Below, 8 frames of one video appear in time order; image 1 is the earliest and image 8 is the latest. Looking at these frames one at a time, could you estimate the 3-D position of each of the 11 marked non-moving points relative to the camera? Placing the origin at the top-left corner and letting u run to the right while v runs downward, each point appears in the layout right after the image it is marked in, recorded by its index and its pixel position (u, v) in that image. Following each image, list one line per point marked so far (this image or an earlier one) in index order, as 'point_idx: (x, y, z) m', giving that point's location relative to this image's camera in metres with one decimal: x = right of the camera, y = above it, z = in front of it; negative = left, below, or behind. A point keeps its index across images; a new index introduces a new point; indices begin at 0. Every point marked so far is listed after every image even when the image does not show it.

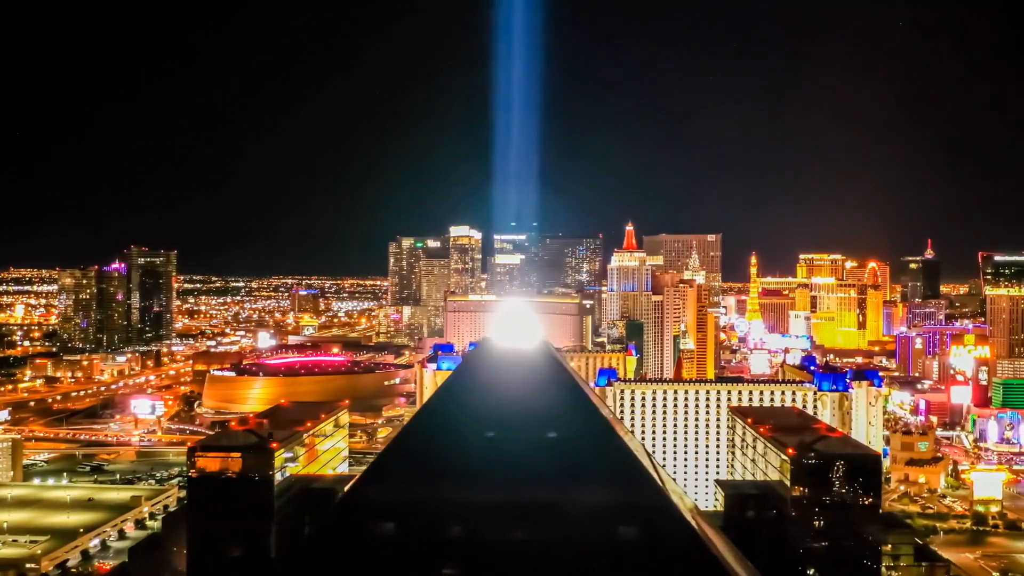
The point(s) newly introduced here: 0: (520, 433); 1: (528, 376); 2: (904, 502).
0: (+0.1, -0.8, +4.5) m
1: (+0.1, -0.6, +4.8) m
2: (+8.8, -4.8, +17.7) m
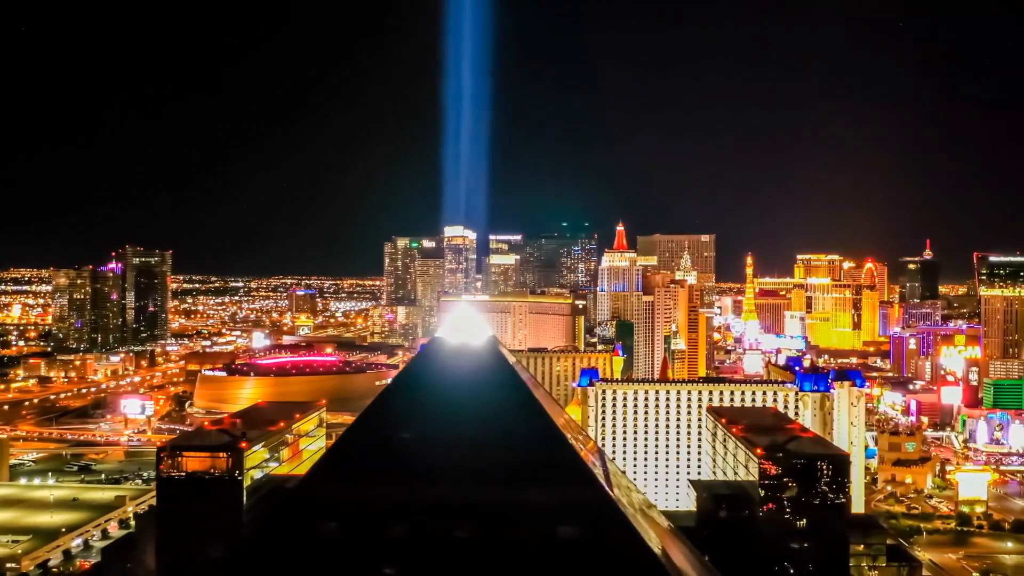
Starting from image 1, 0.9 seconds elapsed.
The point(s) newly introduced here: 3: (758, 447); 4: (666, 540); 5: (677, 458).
0: (-0.2, -0.8, +4.5) m
1: (-0.2, -0.6, +4.8) m
2: (+8.5, -4.8, +17.7) m
3: (+3.9, -2.6, +12.8) m
4: (+0.9, -1.4, +4.4) m
5: (+3.5, -3.8, +17.4) m
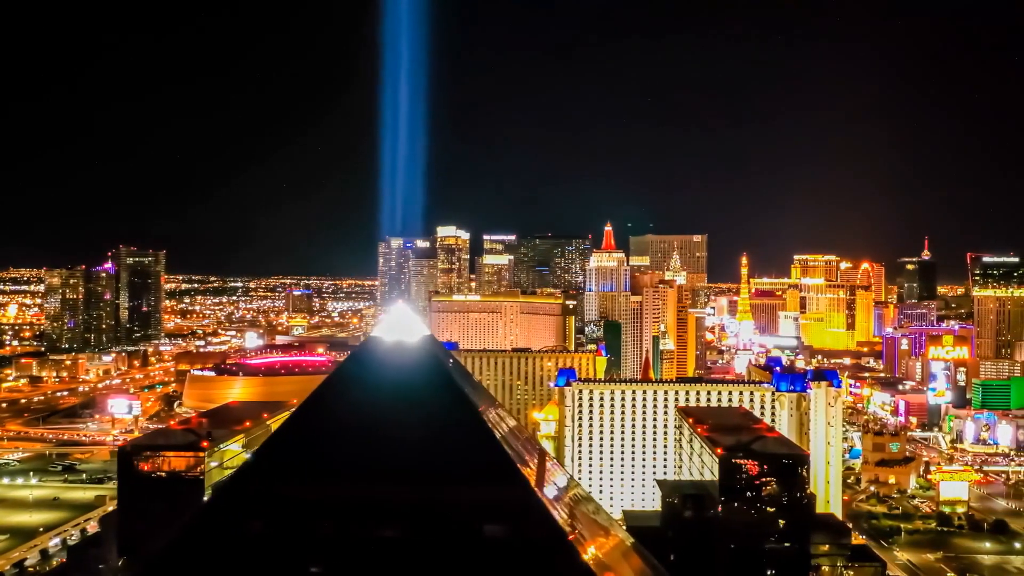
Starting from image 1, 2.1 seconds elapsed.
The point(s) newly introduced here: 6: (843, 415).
0: (-0.5, -0.8, +4.5) m
1: (-0.6, -0.6, +4.8) m
2: (+8.1, -4.8, +17.7) m
3: (+3.5, -2.6, +12.8) m
4: (+0.5, -1.4, +4.4) m
5: (+3.1, -3.8, +17.4) m
6: (+6.8, -2.7, +16.9) m
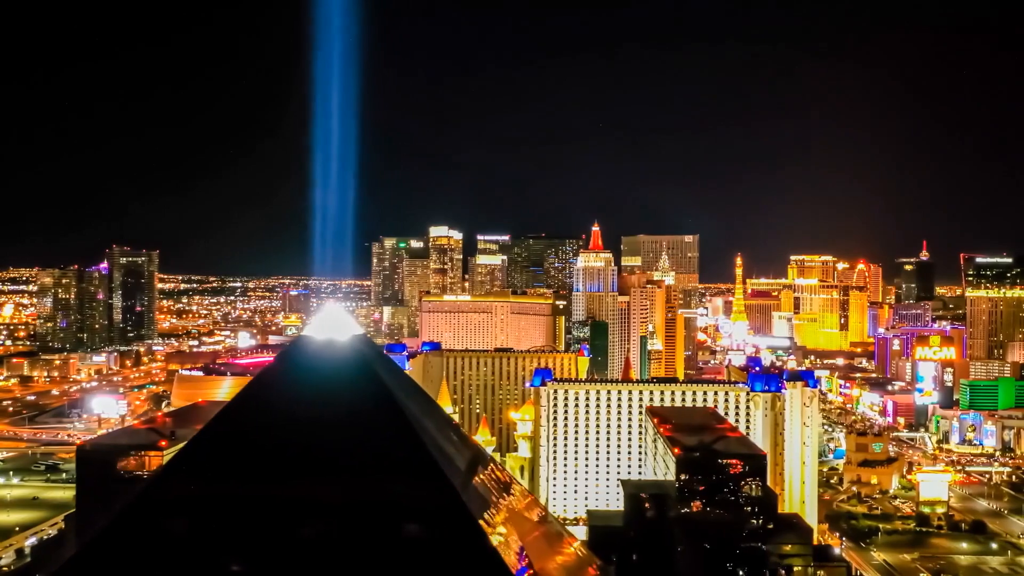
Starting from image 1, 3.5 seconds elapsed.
0: (-1.0, -0.8, +4.5) m
1: (-1.0, -0.6, +4.8) m
2: (+7.7, -4.8, +17.7) m
3: (+3.1, -2.6, +12.8) m
4: (+0.1, -1.4, +4.4) m
5: (+2.6, -3.8, +17.4) m
6: (+6.3, -2.7, +16.9) m
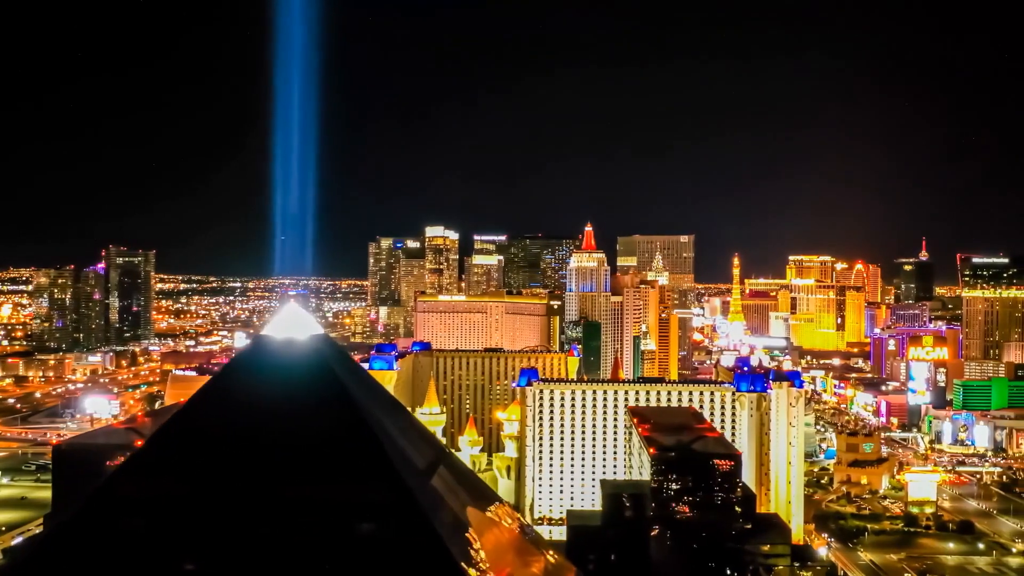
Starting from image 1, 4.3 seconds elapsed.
0: (-1.2, -0.8, +4.5) m
1: (-1.2, -0.6, +4.8) m
2: (+7.4, -4.8, +17.7) m
3: (+2.8, -2.6, +12.8) m
4: (-0.2, -1.4, +4.4) m
5: (+2.4, -3.8, +17.4) m
6: (+6.1, -2.7, +16.9) m
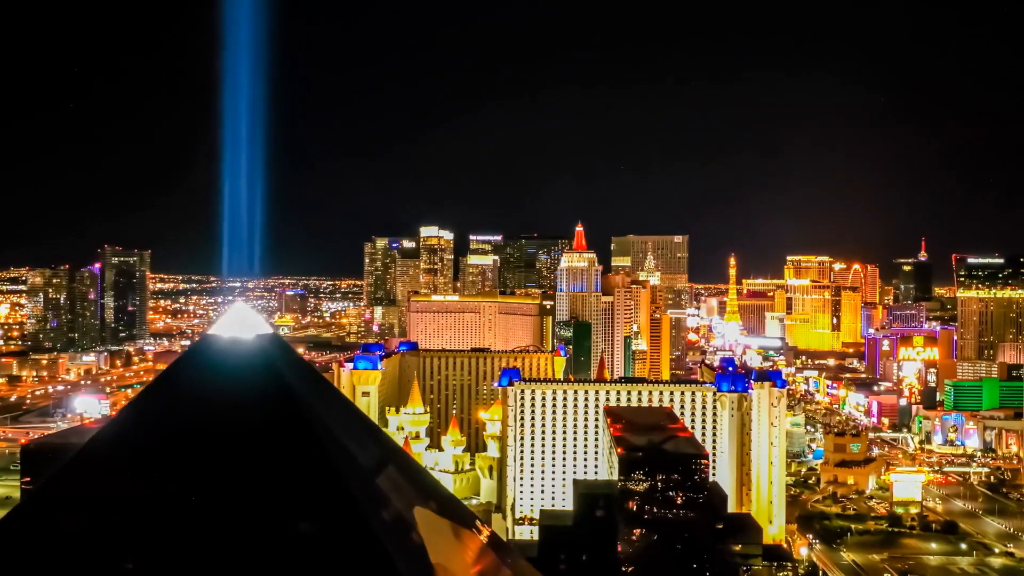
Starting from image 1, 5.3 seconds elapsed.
0: (-1.5, -0.8, +4.5) m
1: (-1.5, -0.6, +4.8) m
2: (+7.1, -4.8, +17.7) m
3: (+2.5, -2.6, +12.8) m
4: (-0.5, -1.4, +4.4) m
5: (+2.1, -3.8, +17.4) m
6: (+5.8, -2.7, +16.9) m
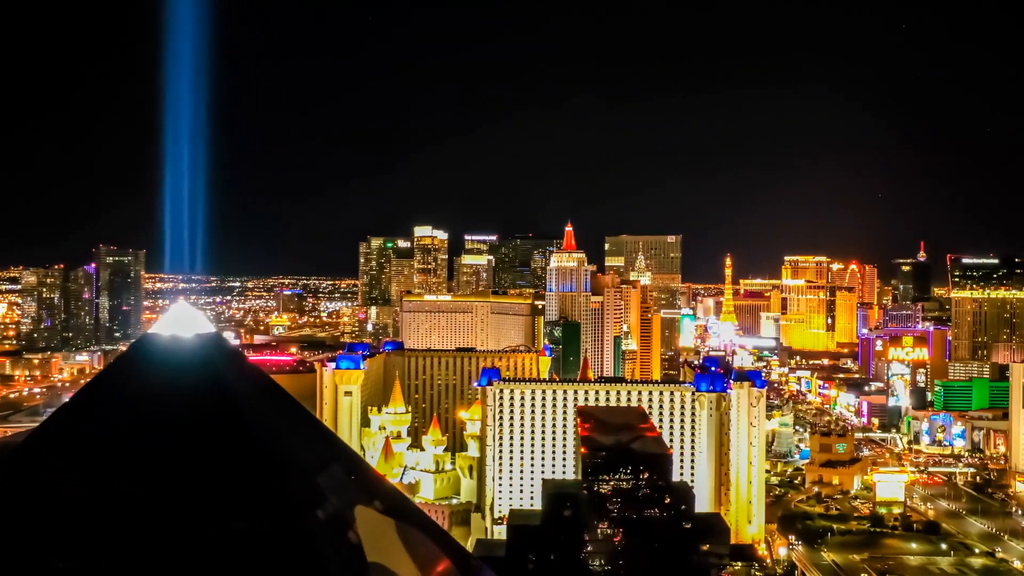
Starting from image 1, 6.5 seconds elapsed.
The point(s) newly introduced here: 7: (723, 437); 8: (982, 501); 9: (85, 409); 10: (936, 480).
0: (-1.9, -0.8, +4.6) m
1: (-1.9, -0.6, +4.8) m
2: (+6.8, -4.8, +17.7) m
3: (+2.1, -2.6, +12.8) m
4: (-0.8, -1.4, +4.4) m
5: (+1.7, -3.8, +17.4) m
6: (+5.4, -2.8, +16.9) m
7: (+4.7, -3.2, +17.1) m
8: (+10.6, -4.8, +17.8) m
9: (-2.5, -0.7, +4.6) m
10: (+10.7, -4.8, +19.7) m
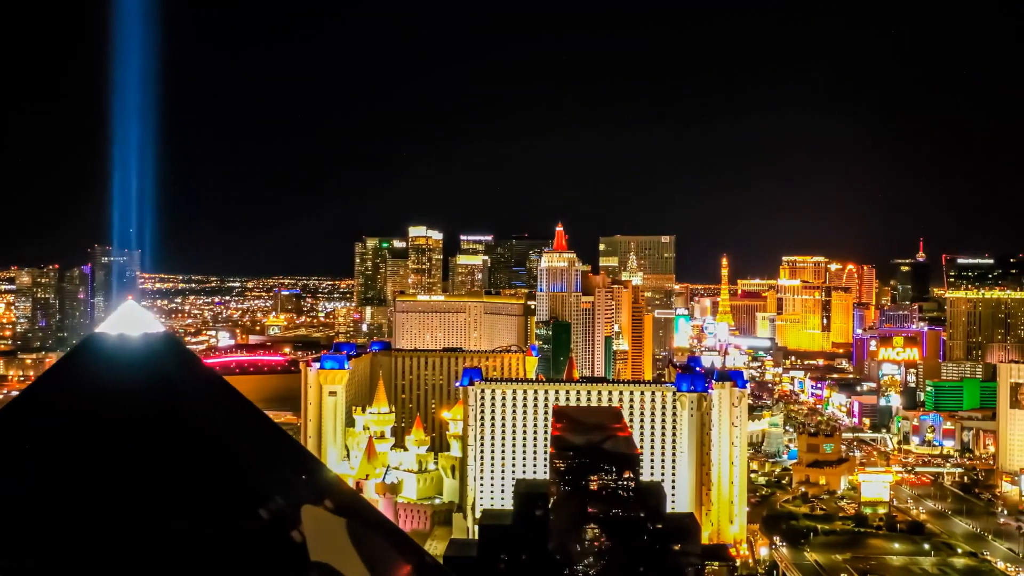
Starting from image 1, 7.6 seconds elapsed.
0: (-2.2, -0.8, +4.6) m
1: (-2.2, -0.6, +4.8) m
2: (+6.4, -4.8, +17.7) m
3: (+1.8, -2.6, +12.8) m
4: (-1.2, -1.4, +4.4) m
5: (+1.4, -3.8, +17.4) m
6: (+5.1, -2.8, +16.9) m
7: (+4.4, -3.2, +17.1) m
8: (+10.3, -4.8, +17.8) m
9: (-2.8, -0.7, +4.6) m
10: (+10.4, -4.8, +19.7) m
